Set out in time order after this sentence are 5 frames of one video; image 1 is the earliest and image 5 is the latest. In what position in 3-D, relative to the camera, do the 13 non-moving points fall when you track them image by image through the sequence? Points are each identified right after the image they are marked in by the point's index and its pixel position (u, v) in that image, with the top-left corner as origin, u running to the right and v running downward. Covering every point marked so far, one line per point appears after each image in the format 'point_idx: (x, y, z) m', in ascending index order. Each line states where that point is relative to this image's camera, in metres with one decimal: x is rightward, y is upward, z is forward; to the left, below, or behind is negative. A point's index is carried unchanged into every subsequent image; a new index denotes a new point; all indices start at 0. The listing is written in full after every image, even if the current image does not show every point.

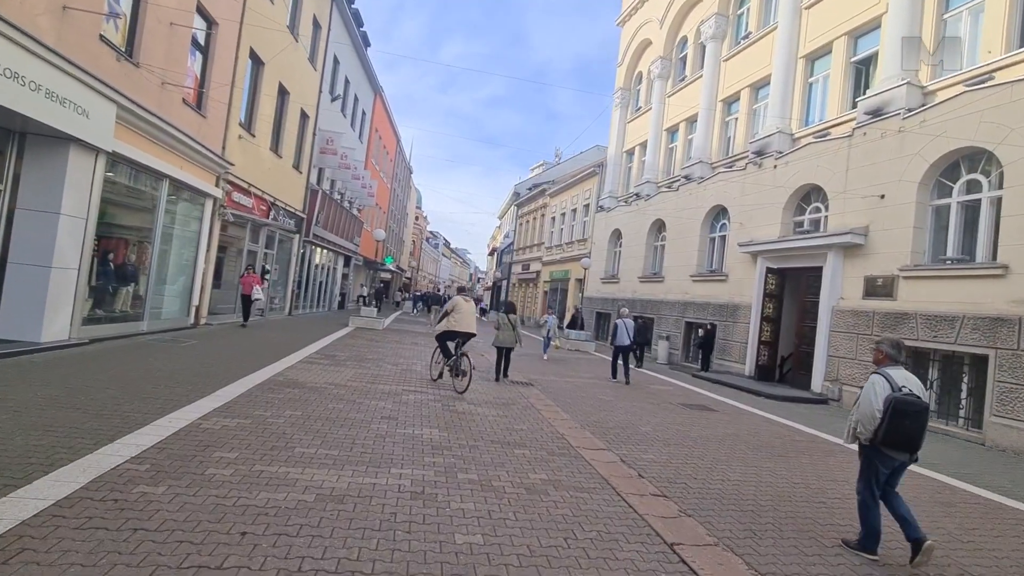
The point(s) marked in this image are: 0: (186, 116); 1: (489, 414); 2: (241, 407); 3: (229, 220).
0: (-7.9, +4.2, +12.4) m
1: (-0.4, -2.0, +8.2) m
2: (-3.5, -1.5, +6.6) m
3: (-8.7, +2.1, +15.7) m
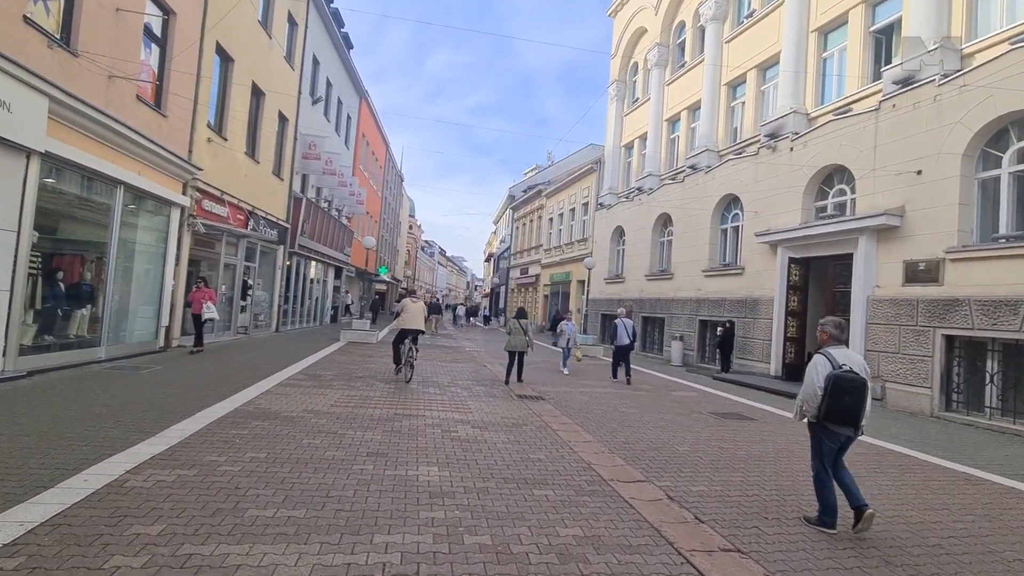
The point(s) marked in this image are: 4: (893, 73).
0: (-8.0, +3.8, +11.1) m
1: (-0.2, -2.0, +6.9) m
2: (-3.3, -1.7, +5.3) m
3: (-8.7, +1.6, +14.4) m
4: (+9.4, +5.3, +12.7) m
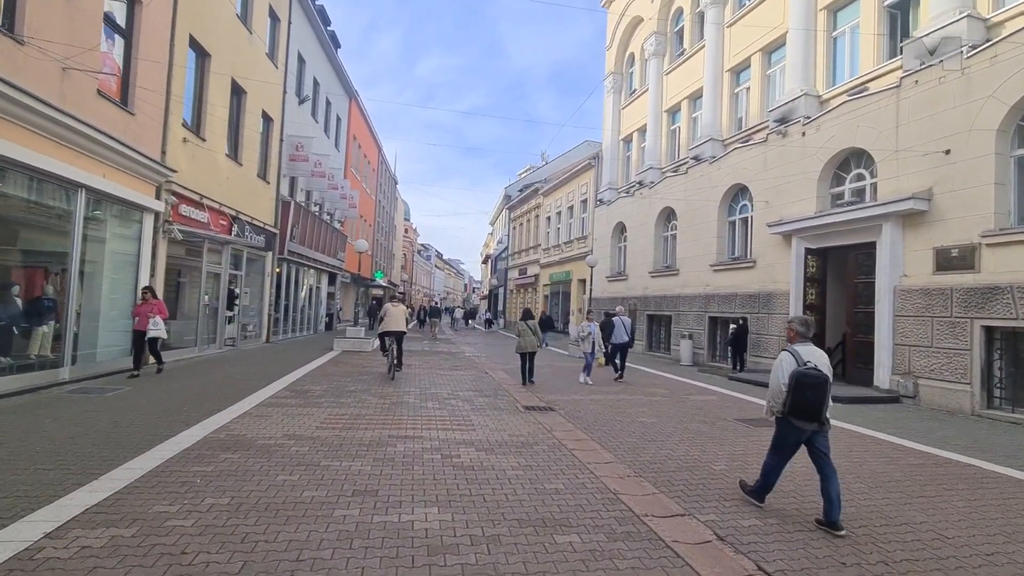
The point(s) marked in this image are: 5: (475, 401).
0: (-8.1, +3.5, +10.2) m
1: (-0.1, -2.1, +6.0) m
2: (-3.2, -1.8, +4.3) m
3: (-8.7, +1.3, +13.5) m
4: (+9.3, +5.6, +11.9) m
5: (-0.7, -2.2, +10.0) m
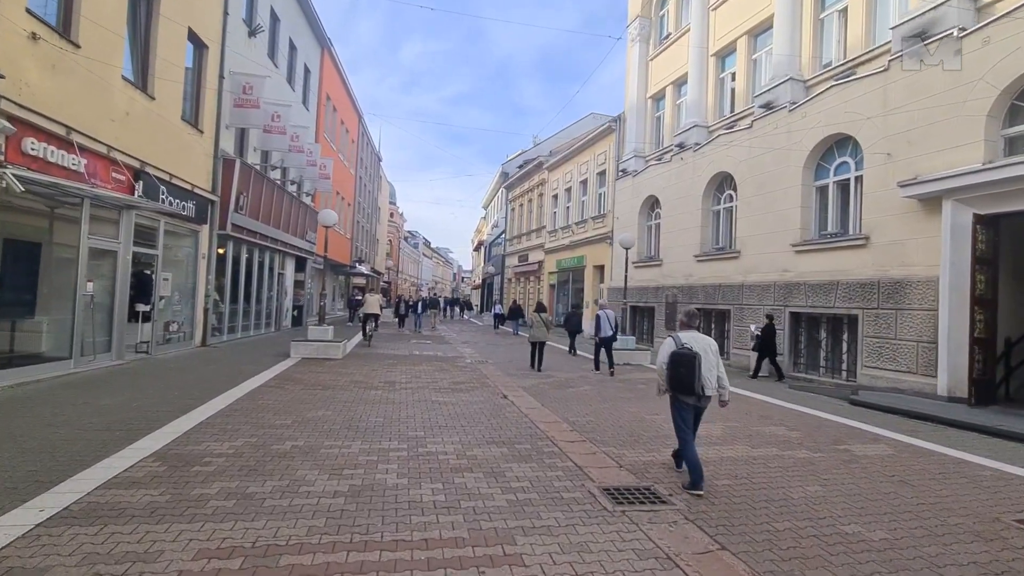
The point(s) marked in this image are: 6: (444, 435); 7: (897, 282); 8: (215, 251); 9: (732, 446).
0: (-7.4, +3.7, +5.3) m
1: (+0.7, -1.9, +1.5) m
2: (-2.4, -1.7, -0.3) m
3: (-8.1, +1.6, +8.6) m
4: (+9.9, +5.8, +7.4) m
5: (0.0, -2.0, +5.4) m
6: (-0.9, -2.0, +6.8) m
7: (+8.3, +0.1, +11.0) m
8: (-9.0, +1.1, +15.5) m
9: (+3.0, -2.2, +6.9) m
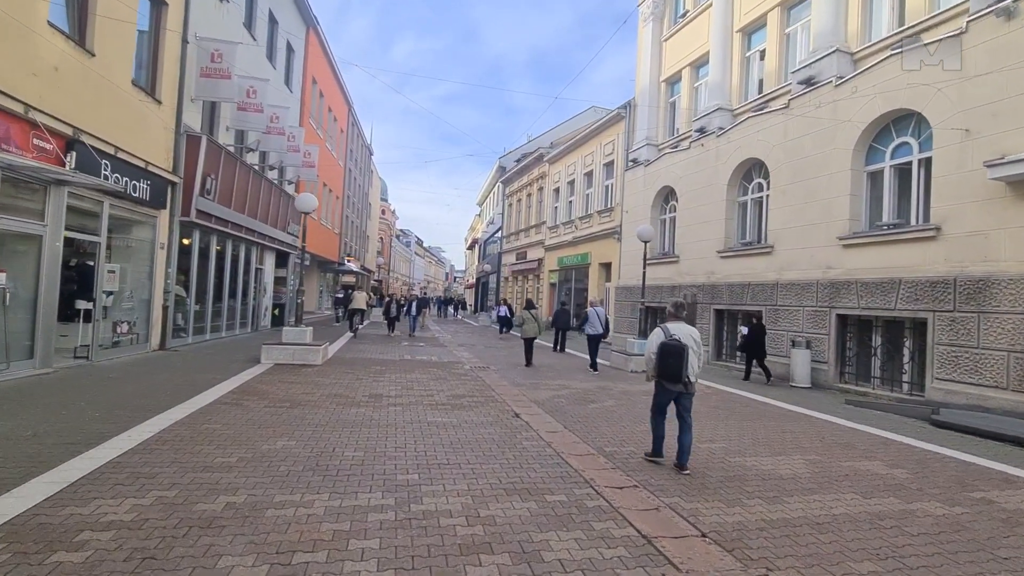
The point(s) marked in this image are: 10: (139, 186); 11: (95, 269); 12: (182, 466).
0: (-7.0, +3.9, +3.4) m
1: (+1.1, -1.8, -0.4) m
2: (-2.0, -1.6, -2.2) m
3: (-7.8, +1.7, +6.6) m
4: (+10.2, +5.8, +5.7) m
5: (+0.3, -1.9, +3.6) m
6: (-0.6, -1.9, +4.9) m
7: (+8.5, +0.2, +9.3) m
8: (-8.8, +1.2, +13.6) m
9: (+3.2, -2.1, +5.1) m
10: (-8.4, +2.3, +11.6) m
11: (-8.6, +0.4, +10.7) m
12: (-3.2, -1.7, +4.9) m
